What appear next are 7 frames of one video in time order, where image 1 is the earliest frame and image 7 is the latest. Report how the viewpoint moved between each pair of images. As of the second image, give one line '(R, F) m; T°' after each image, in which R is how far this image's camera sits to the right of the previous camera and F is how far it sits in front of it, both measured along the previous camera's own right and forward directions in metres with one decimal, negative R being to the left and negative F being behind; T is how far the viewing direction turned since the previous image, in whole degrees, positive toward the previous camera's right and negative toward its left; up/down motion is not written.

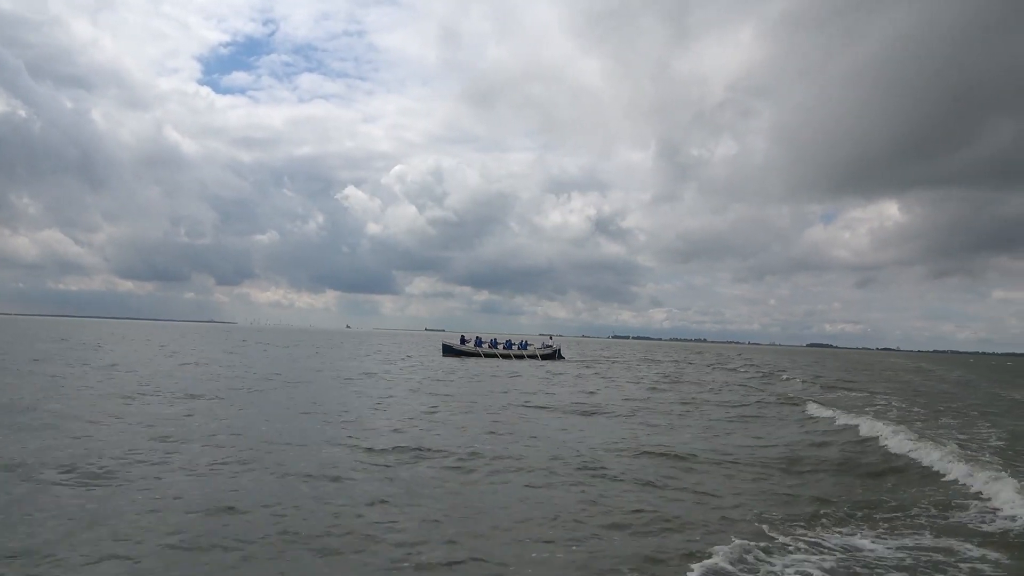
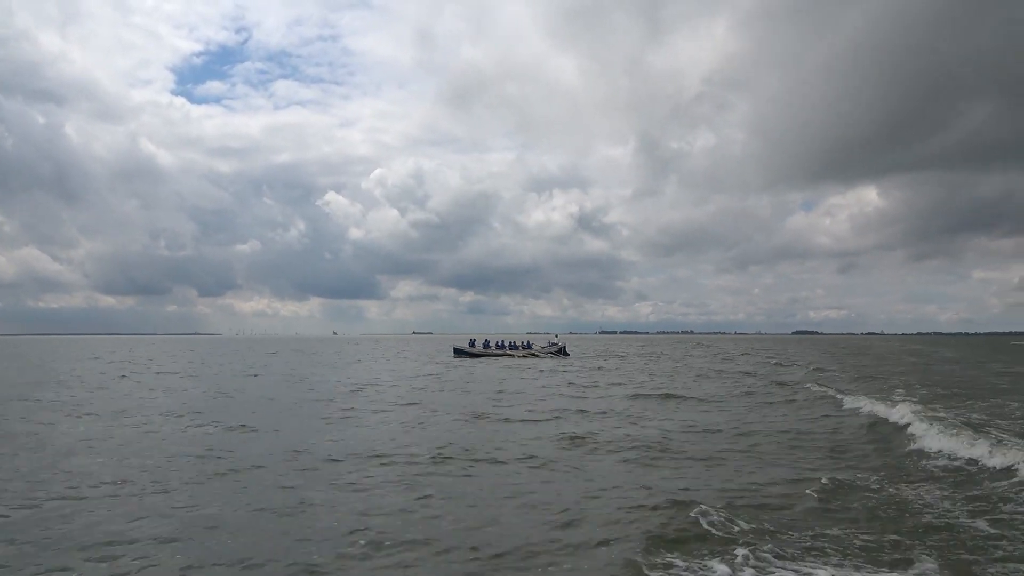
(-1.4, -1.1) m; +1°
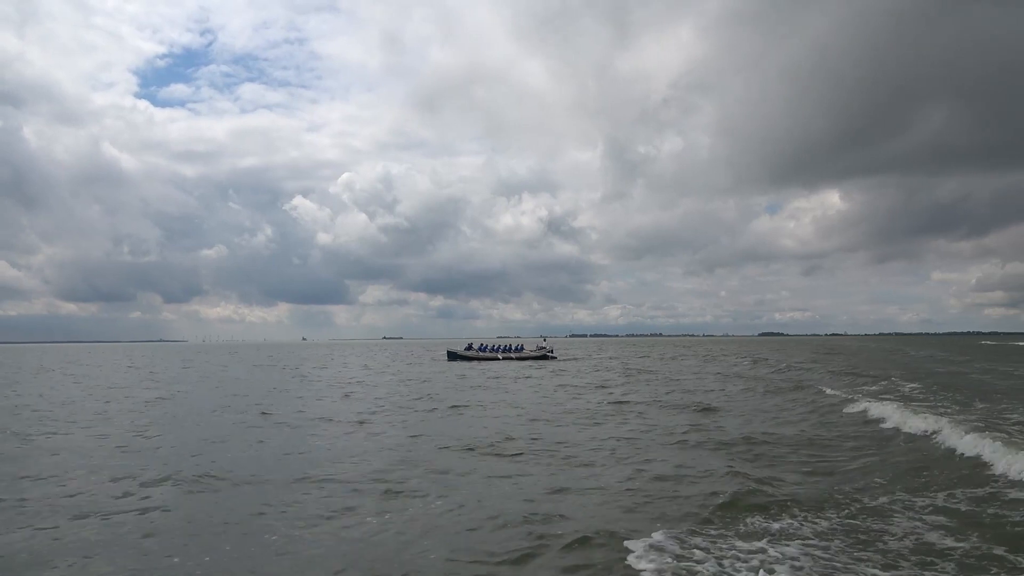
(-0.6, +1.4) m; +2°
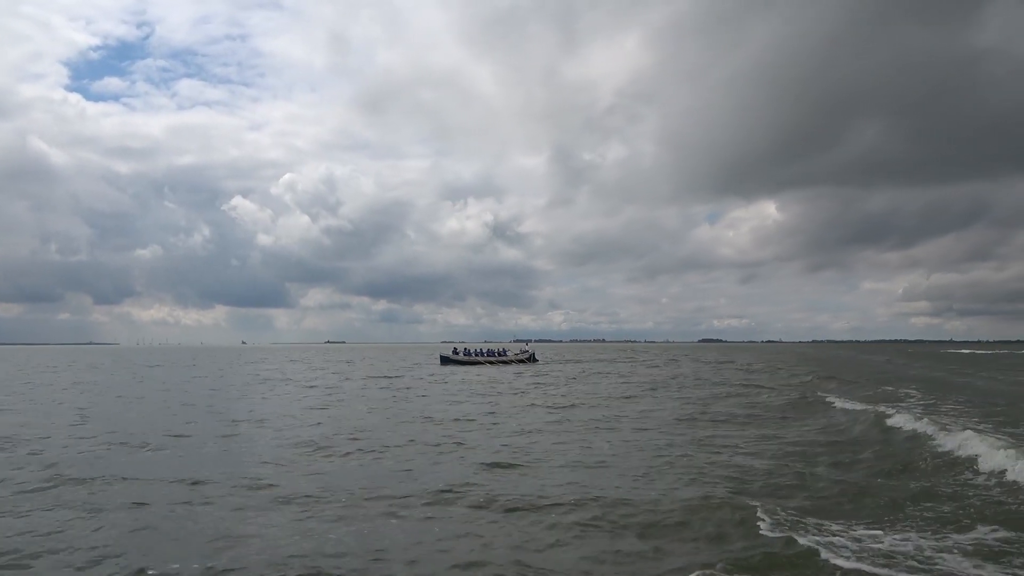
(-4.0, -3.1) m; +4°
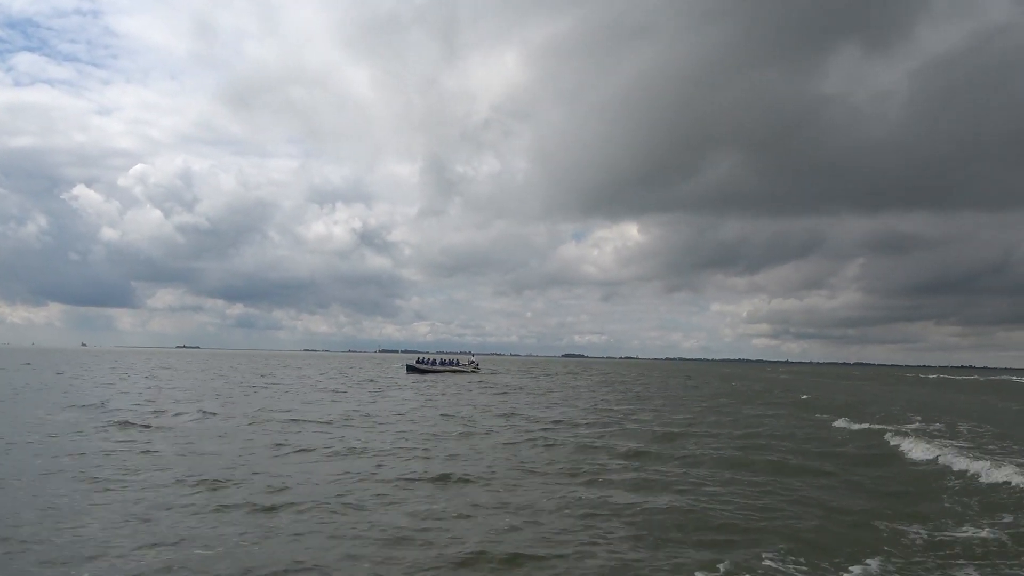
(-9.6, +2.9) m; +10°
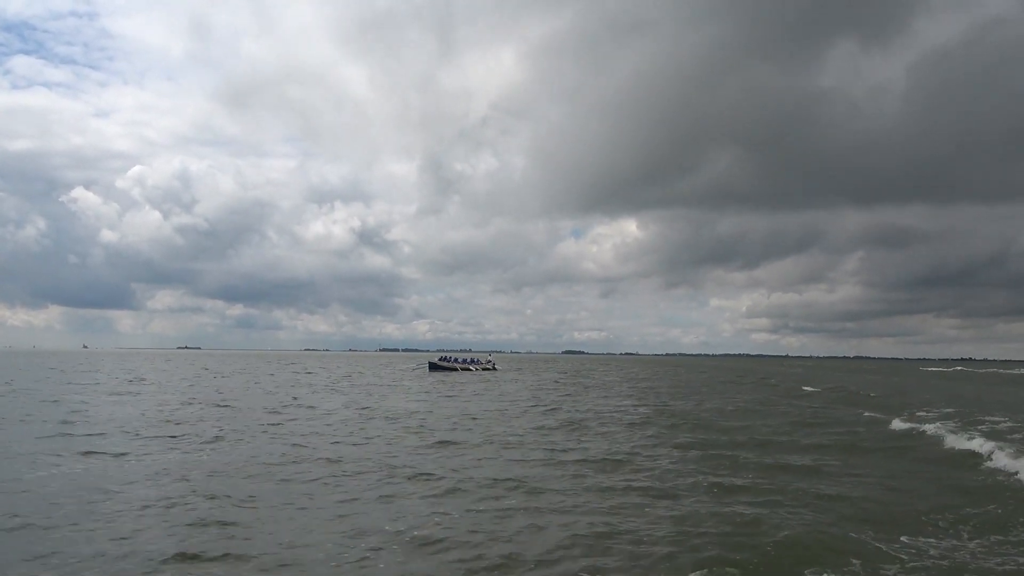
(-2.6, +2.0) m; 0°
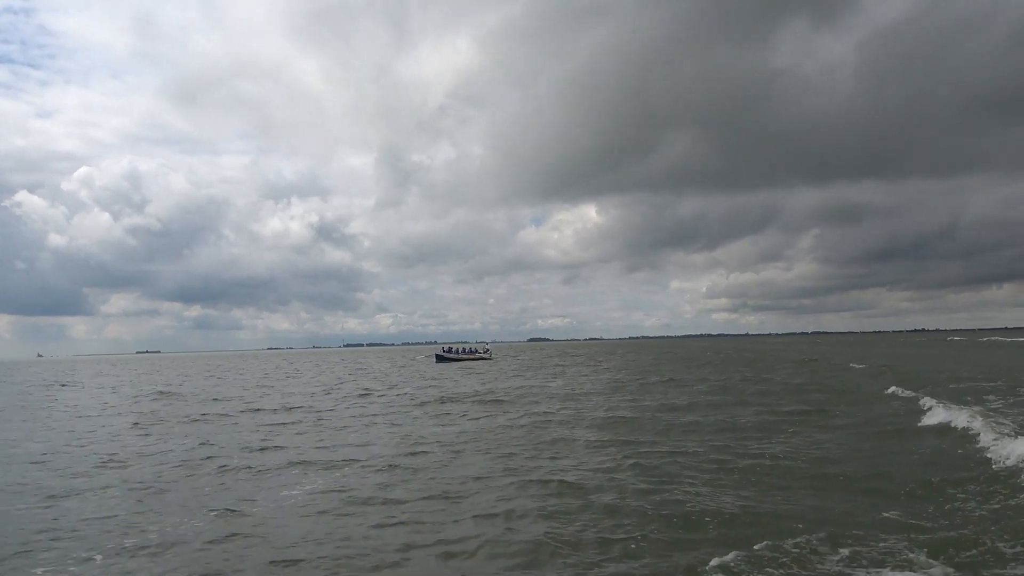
(-4.5, +0.2) m; +3°
